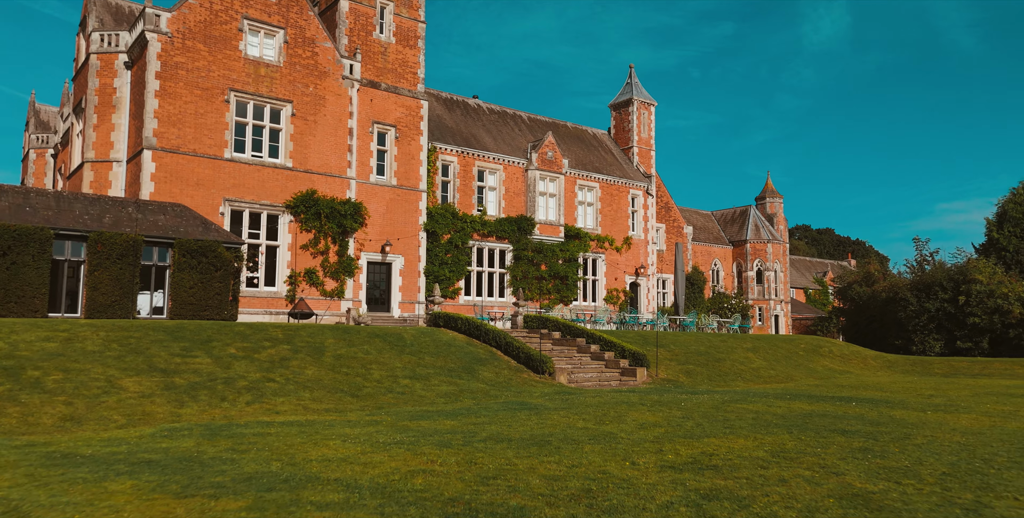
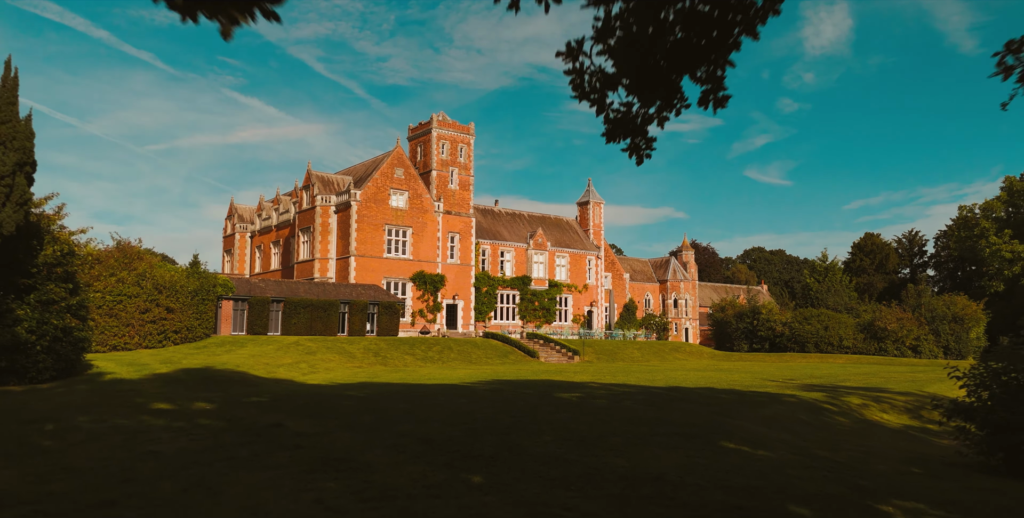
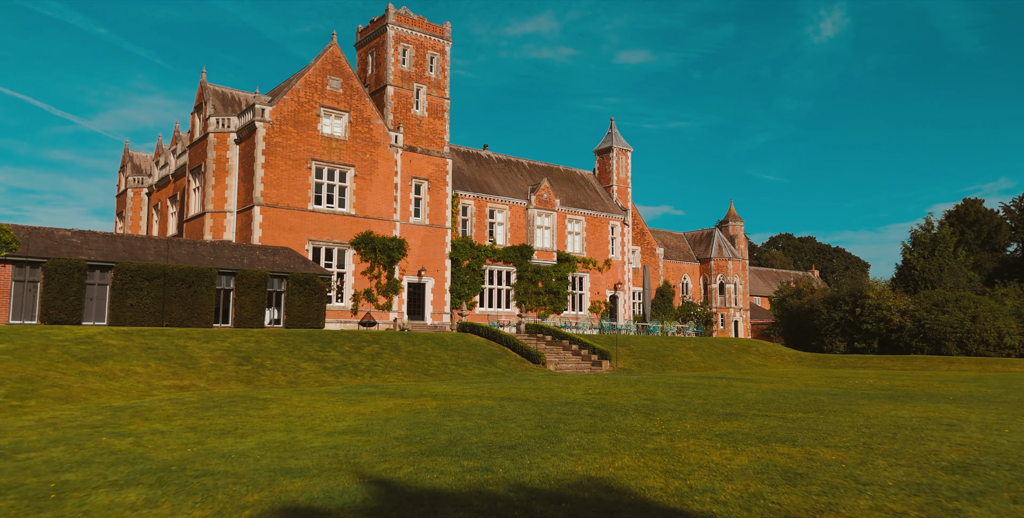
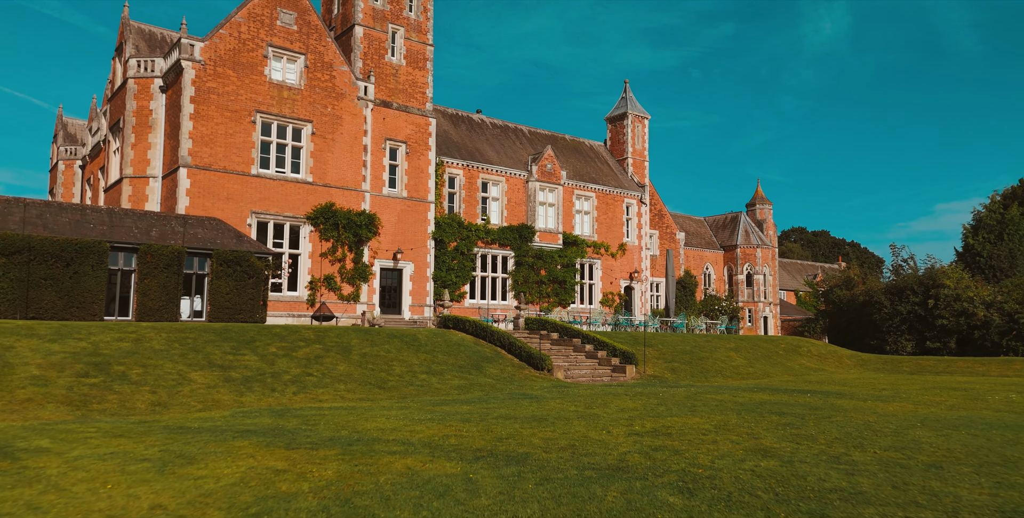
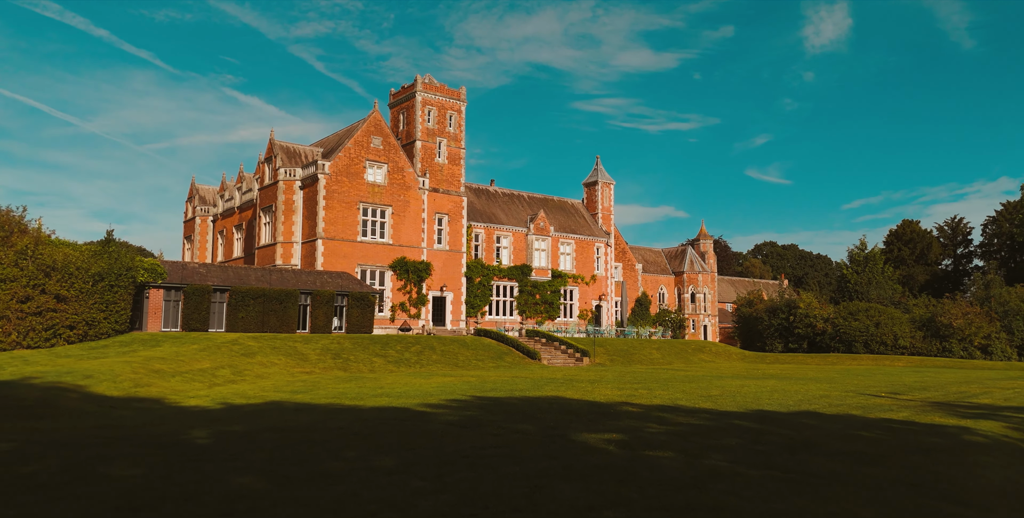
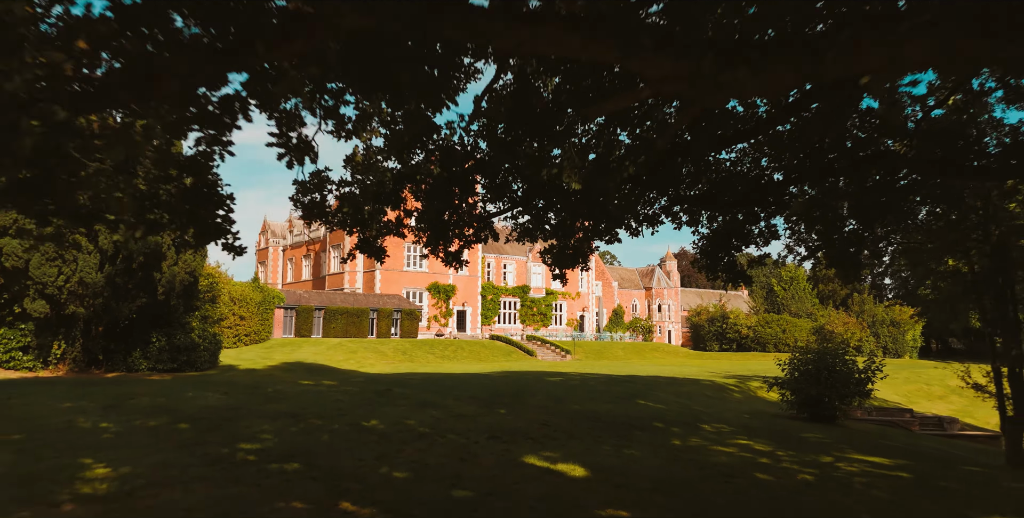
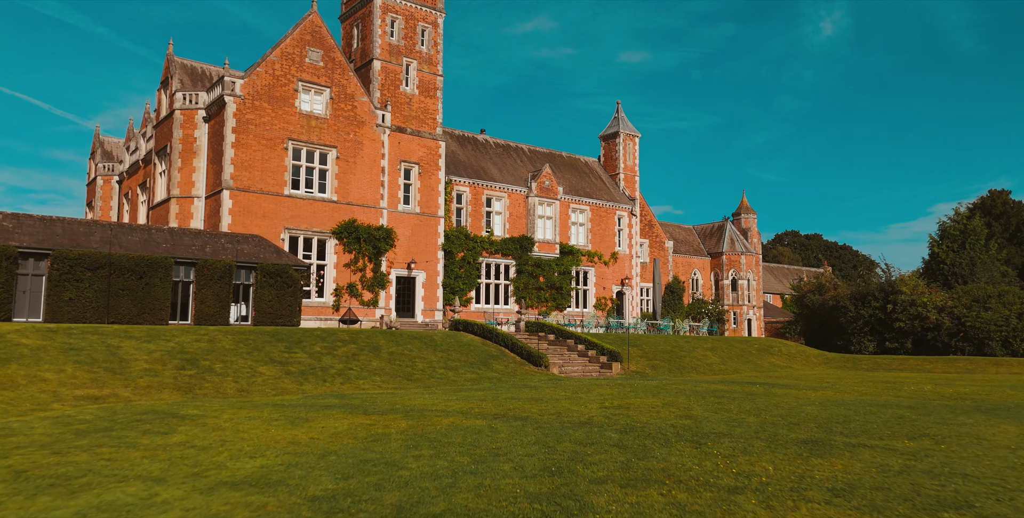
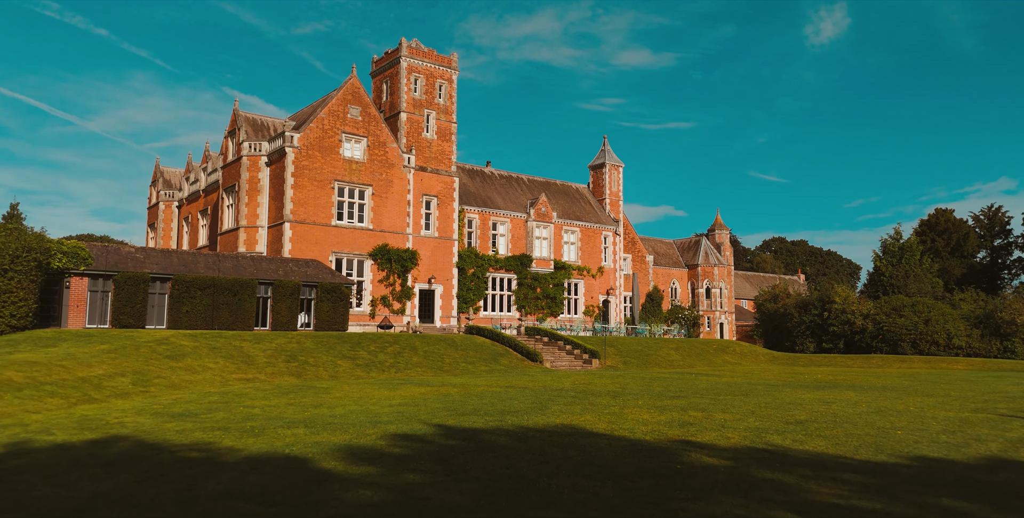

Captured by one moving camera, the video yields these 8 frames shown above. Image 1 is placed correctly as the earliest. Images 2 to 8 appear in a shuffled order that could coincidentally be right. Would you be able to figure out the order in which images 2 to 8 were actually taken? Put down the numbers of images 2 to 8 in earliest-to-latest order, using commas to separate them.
4, 7, 3, 8, 5, 2, 6
